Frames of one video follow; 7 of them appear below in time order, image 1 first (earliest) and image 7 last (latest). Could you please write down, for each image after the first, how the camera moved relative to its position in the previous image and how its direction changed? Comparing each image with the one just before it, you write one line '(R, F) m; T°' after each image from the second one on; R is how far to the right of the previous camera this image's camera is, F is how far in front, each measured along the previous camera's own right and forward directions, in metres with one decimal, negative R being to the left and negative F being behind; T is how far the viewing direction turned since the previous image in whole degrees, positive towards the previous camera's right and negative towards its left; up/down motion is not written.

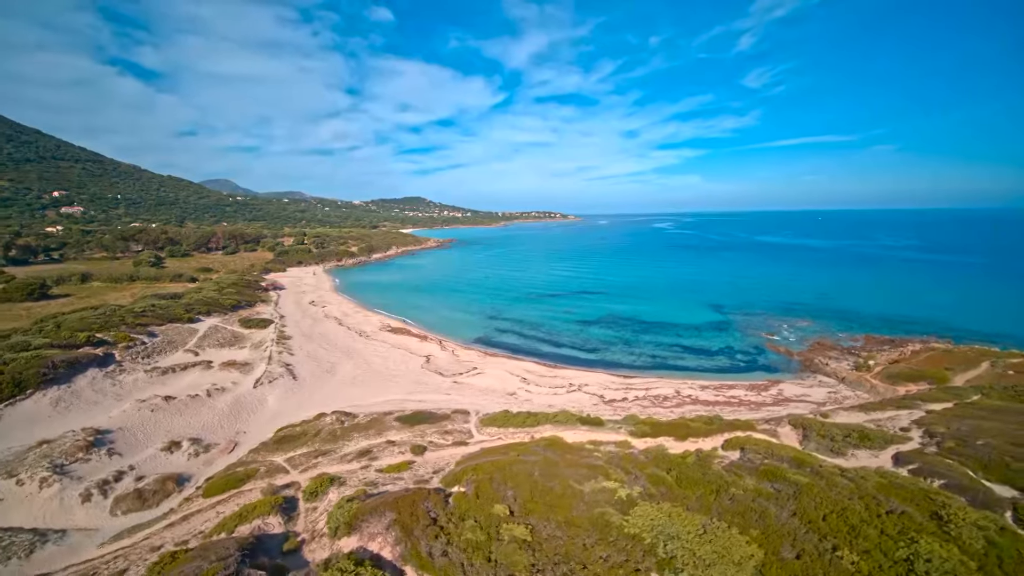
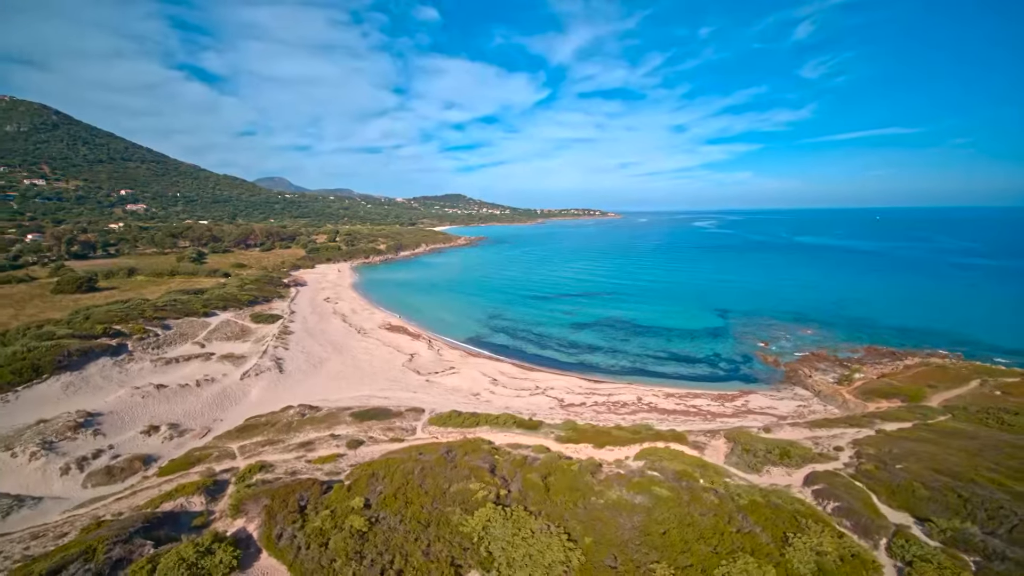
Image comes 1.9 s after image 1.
(+4.5, -0.7) m; -5°
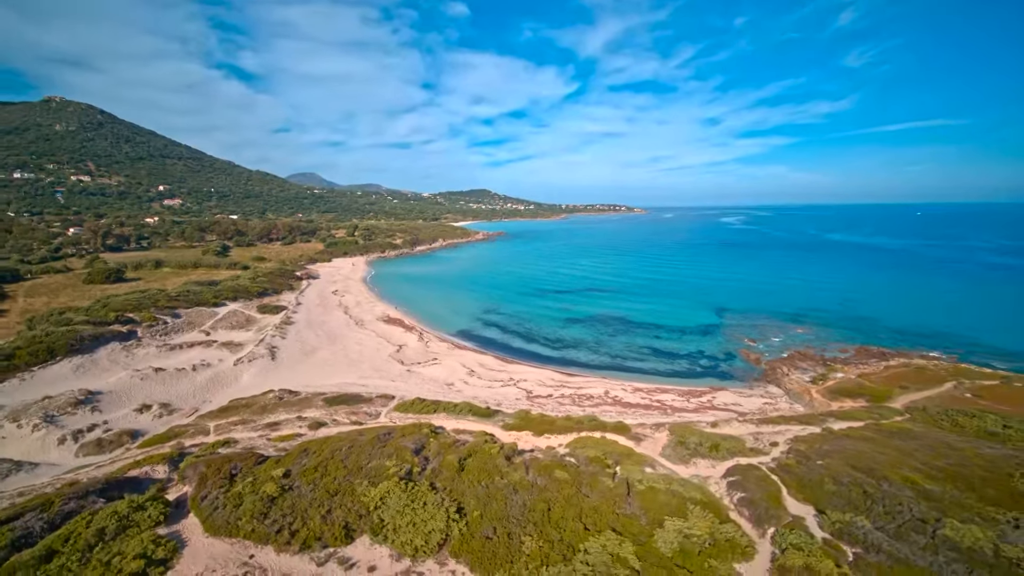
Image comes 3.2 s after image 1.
(+3.3, -0.9) m; -3°
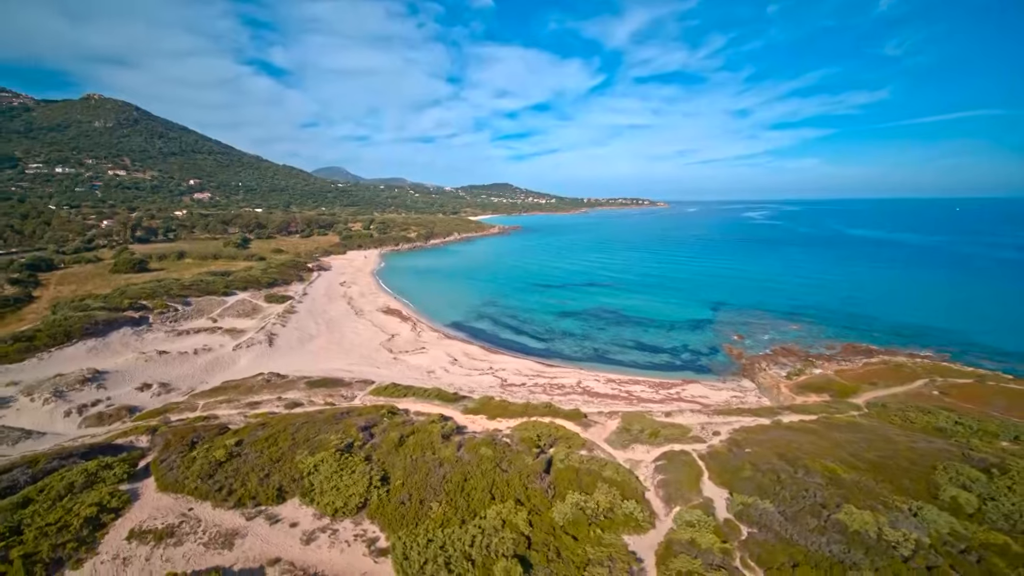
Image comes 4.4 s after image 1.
(+2.9, -1.0) m; -3°
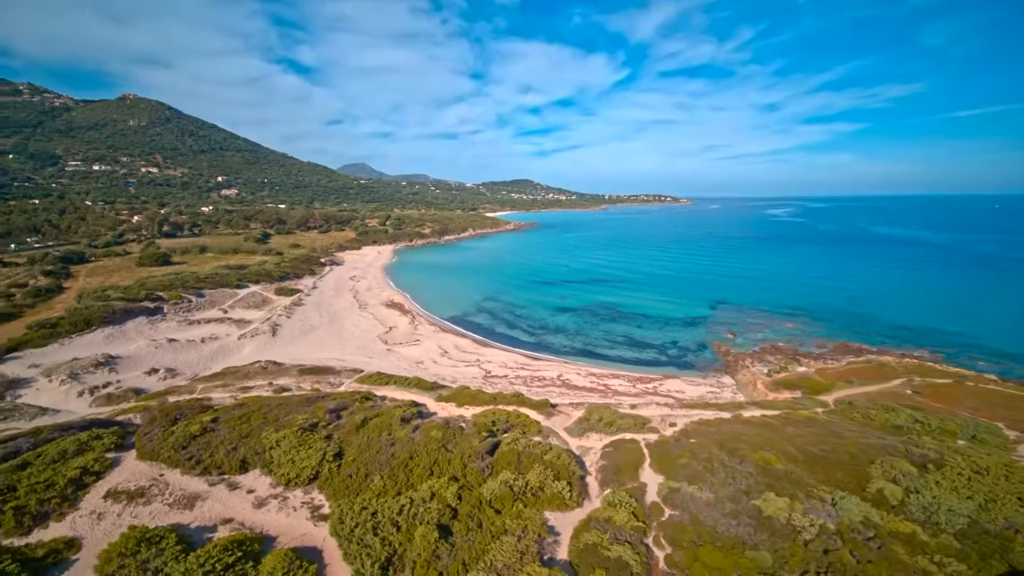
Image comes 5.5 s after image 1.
(+2.4, -1.0) m; -3°
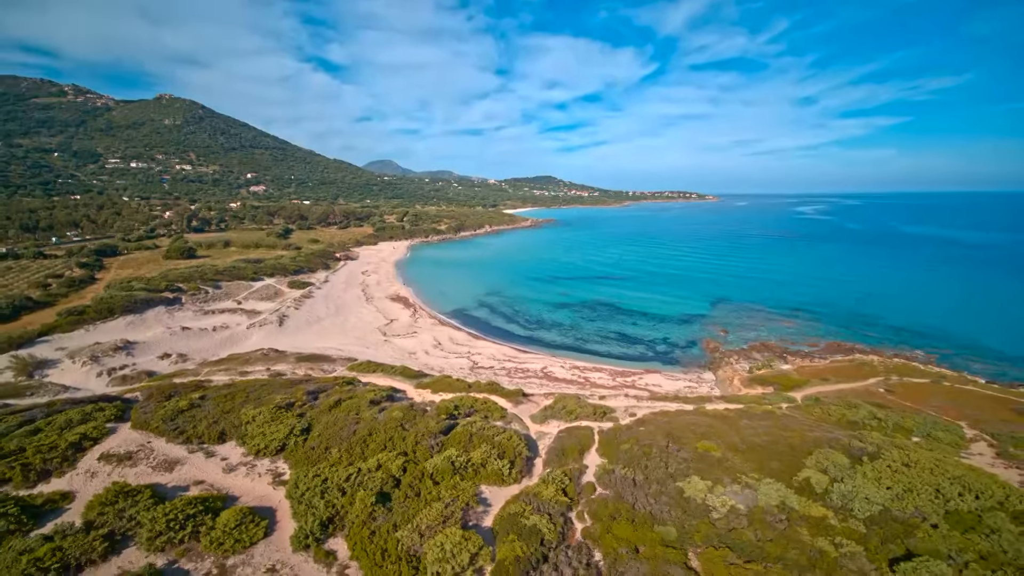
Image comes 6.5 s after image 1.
(+2.5, -1.1) m; -3°
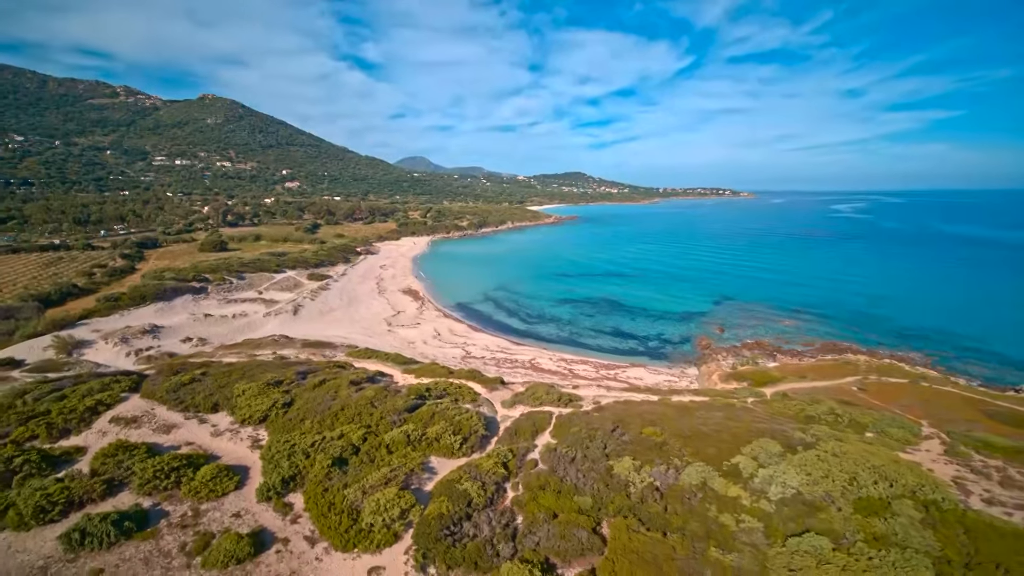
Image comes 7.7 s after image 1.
(+2.7, -1.4) m; -4°
